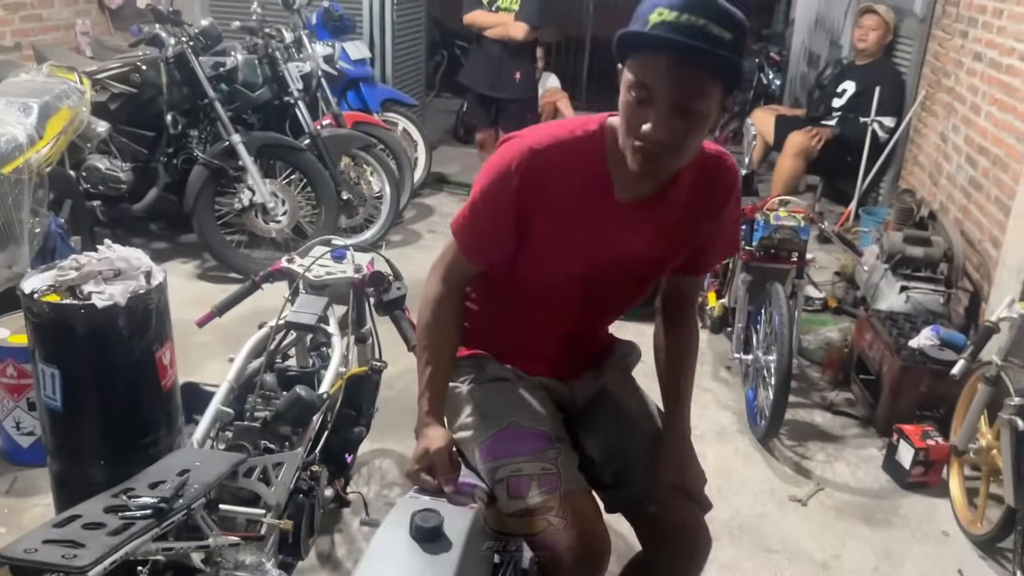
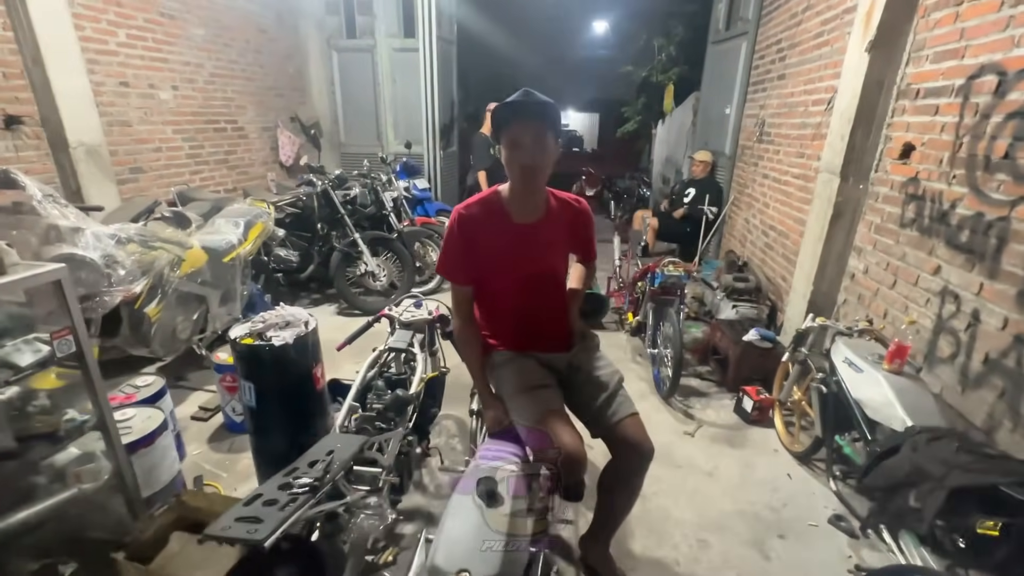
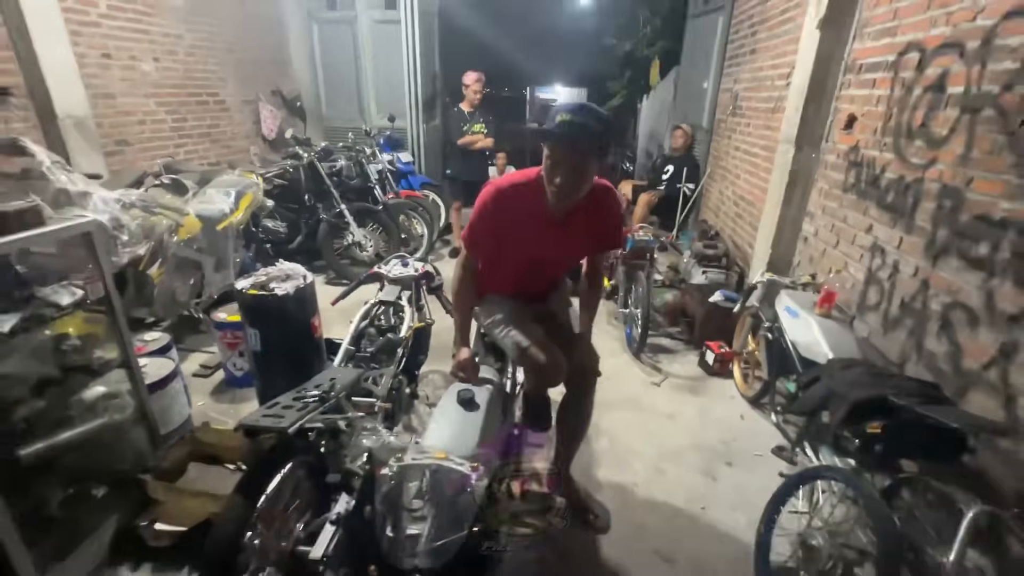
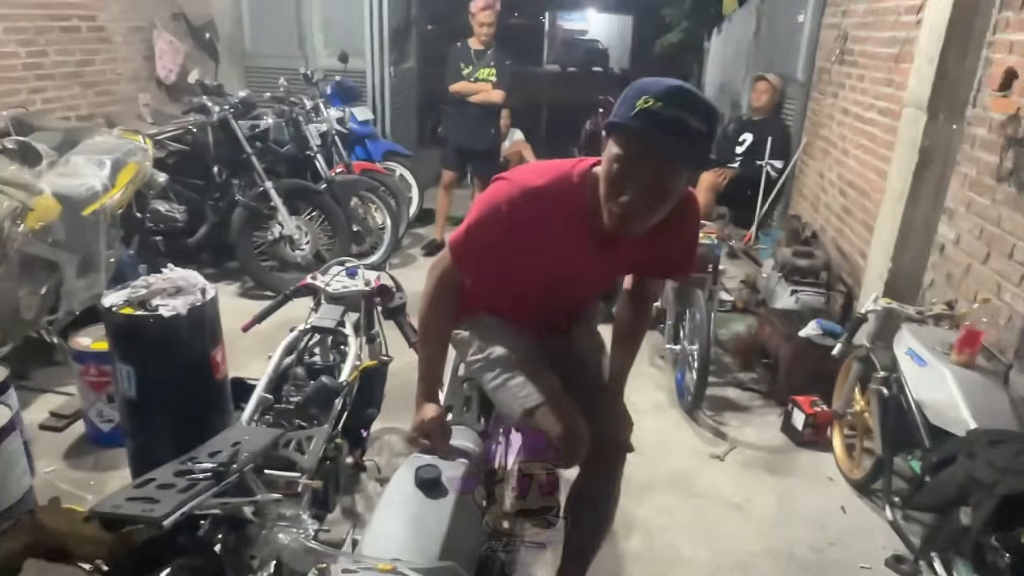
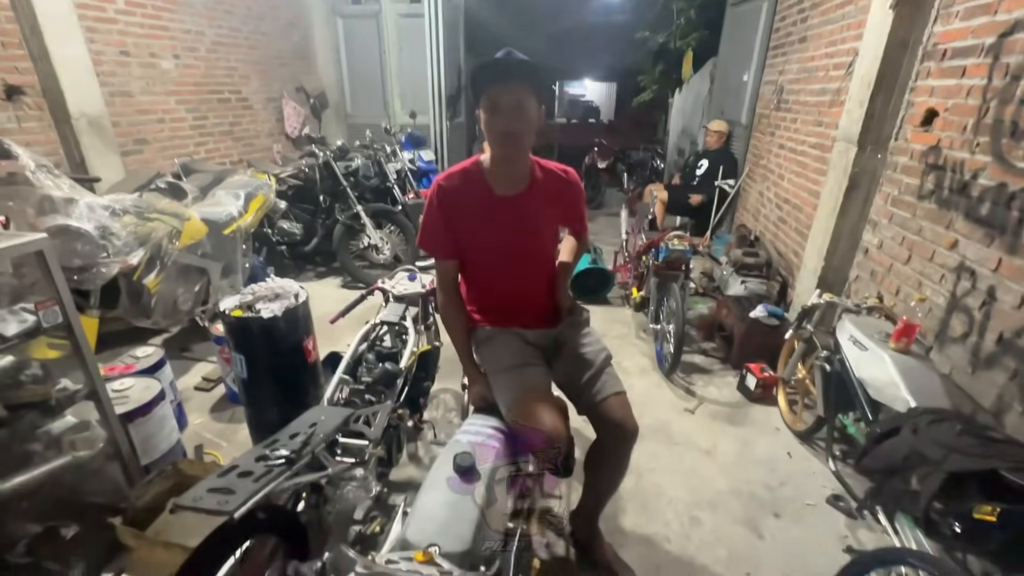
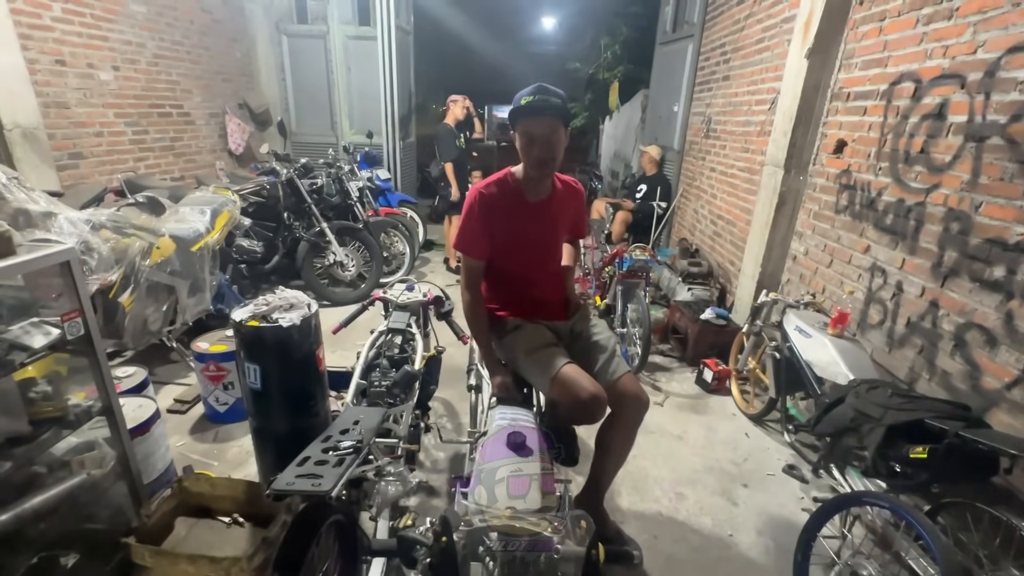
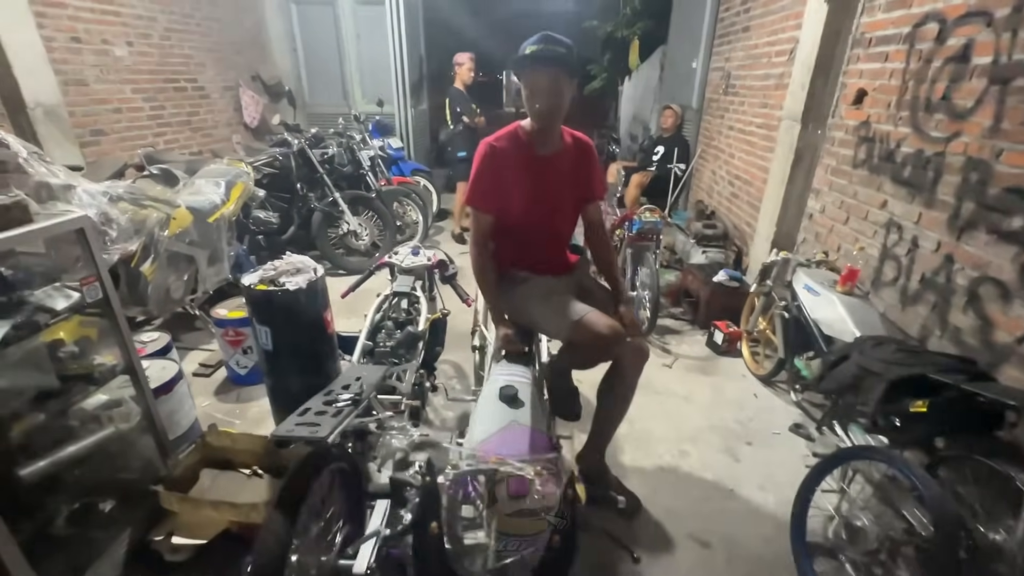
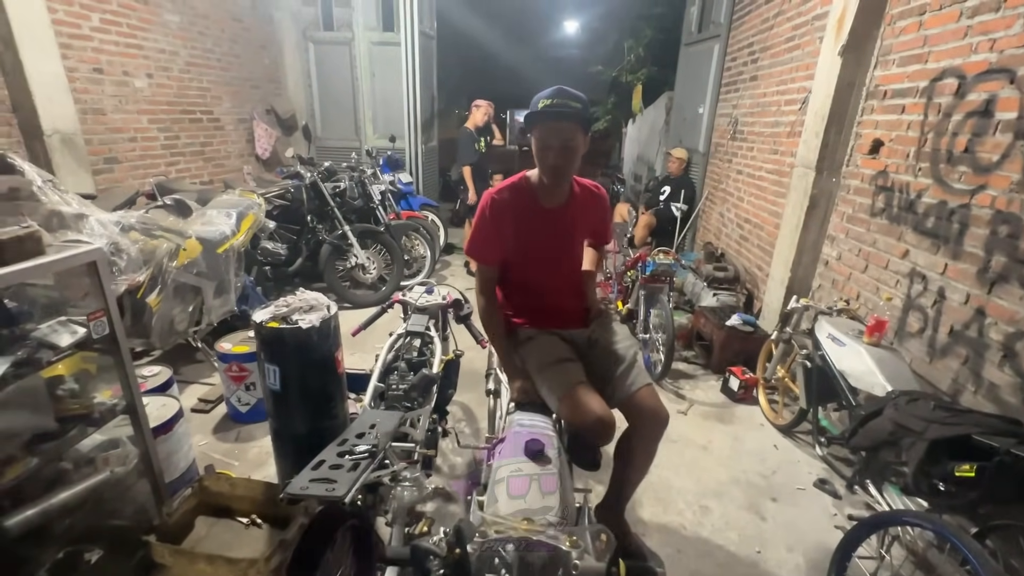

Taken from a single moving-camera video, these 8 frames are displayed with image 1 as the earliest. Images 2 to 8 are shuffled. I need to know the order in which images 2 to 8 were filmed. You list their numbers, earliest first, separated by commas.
4, 3, 7, 6, 8, 2, 5
